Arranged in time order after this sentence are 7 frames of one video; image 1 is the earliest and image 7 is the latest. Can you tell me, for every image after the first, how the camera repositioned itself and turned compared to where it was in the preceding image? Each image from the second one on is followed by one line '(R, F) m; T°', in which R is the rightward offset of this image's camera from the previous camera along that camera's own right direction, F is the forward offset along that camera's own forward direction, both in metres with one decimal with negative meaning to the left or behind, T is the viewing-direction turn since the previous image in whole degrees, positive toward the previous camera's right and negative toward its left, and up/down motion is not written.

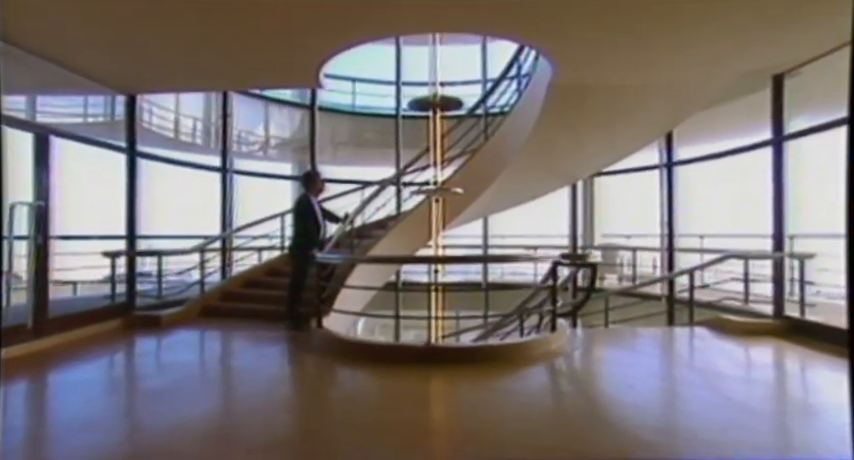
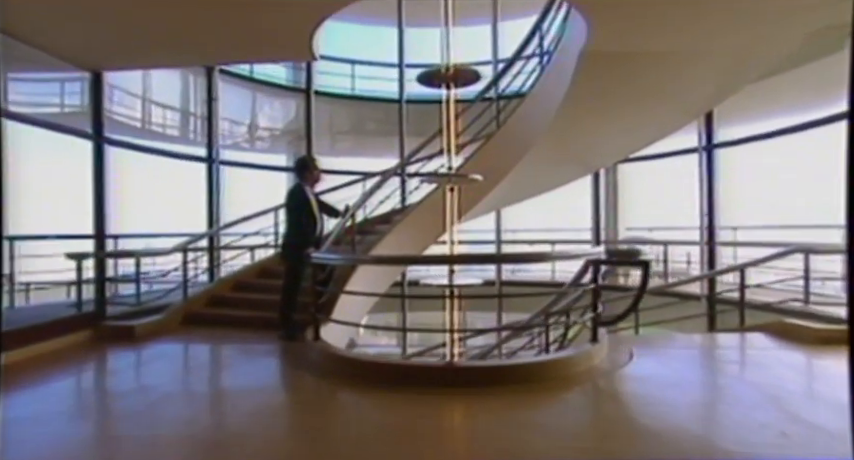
(-0.1, +0.6) m; 0°
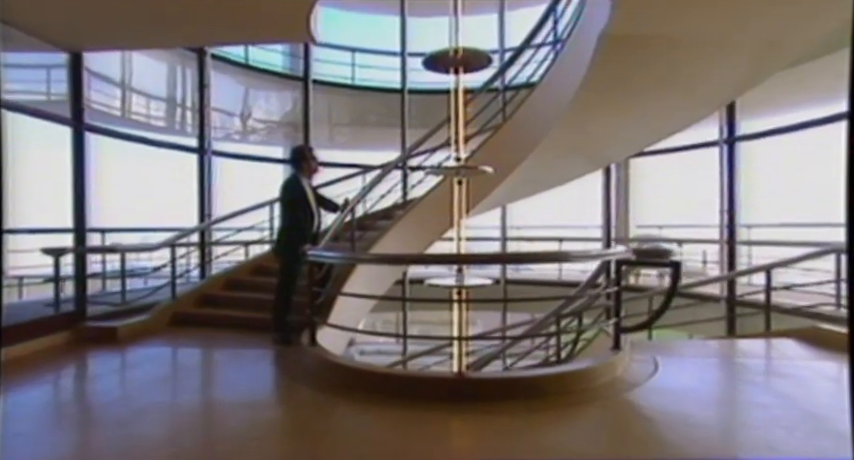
(-0.1, +0.3) m; 0°
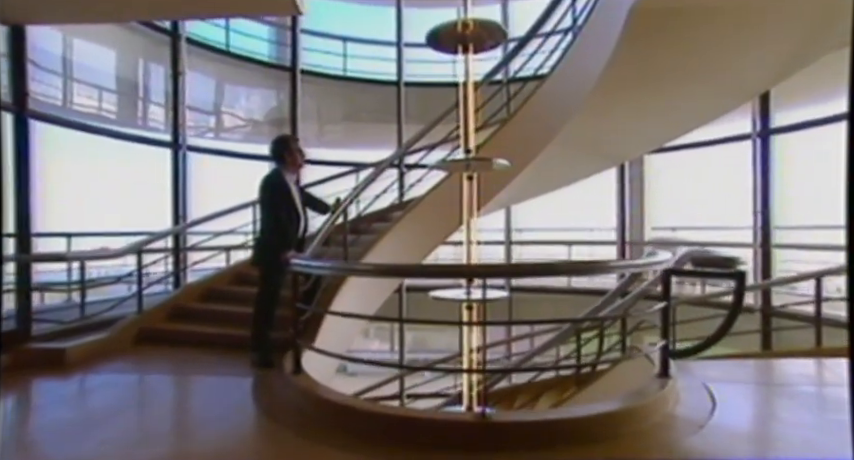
(-0.1, +0.5) m; +1°
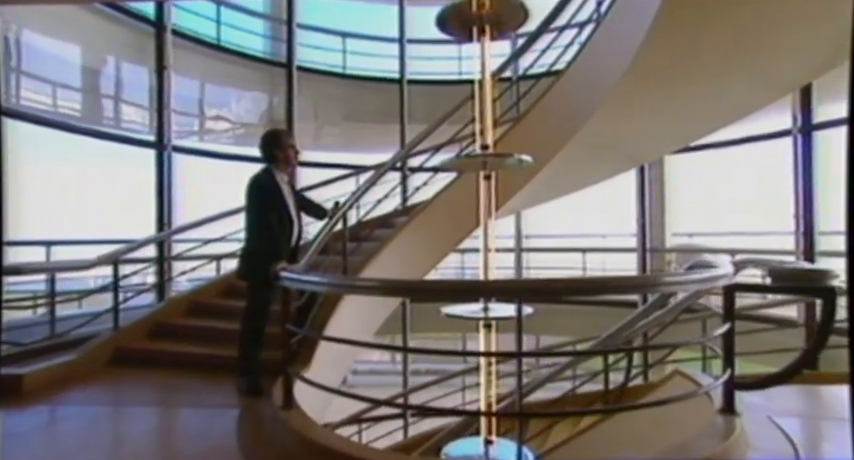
(-0.1, +0.4) m; 0°
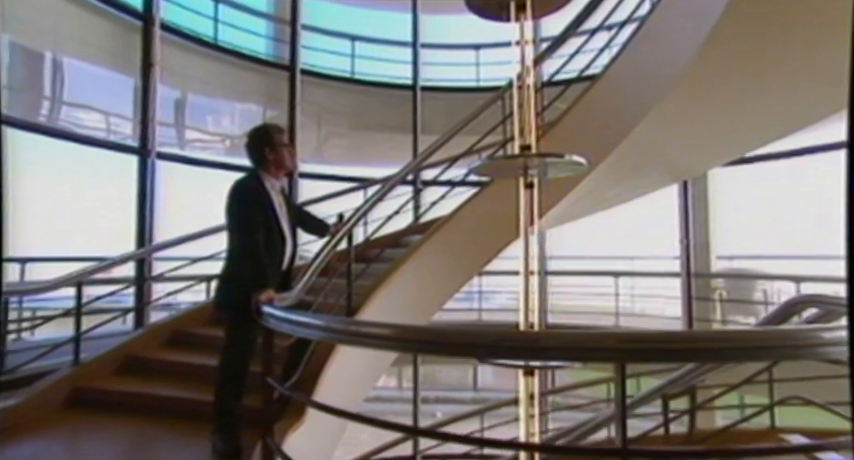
(-0.1, +0.6) m; -1°
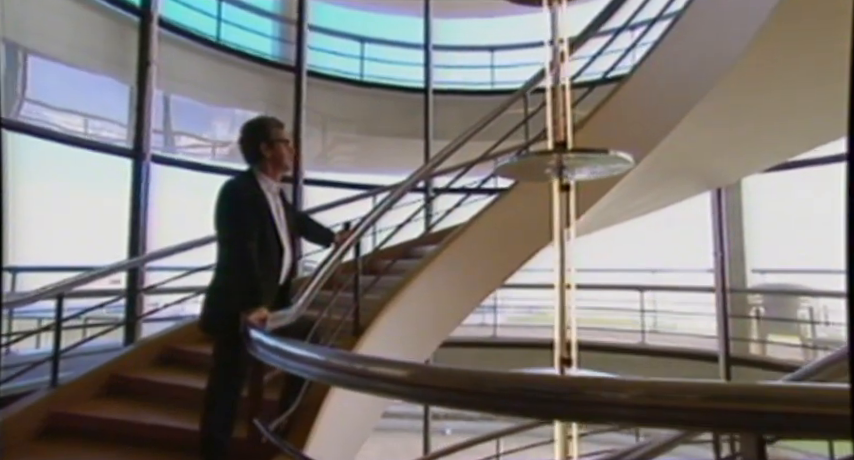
(0.0, +0.3) m; -1°
